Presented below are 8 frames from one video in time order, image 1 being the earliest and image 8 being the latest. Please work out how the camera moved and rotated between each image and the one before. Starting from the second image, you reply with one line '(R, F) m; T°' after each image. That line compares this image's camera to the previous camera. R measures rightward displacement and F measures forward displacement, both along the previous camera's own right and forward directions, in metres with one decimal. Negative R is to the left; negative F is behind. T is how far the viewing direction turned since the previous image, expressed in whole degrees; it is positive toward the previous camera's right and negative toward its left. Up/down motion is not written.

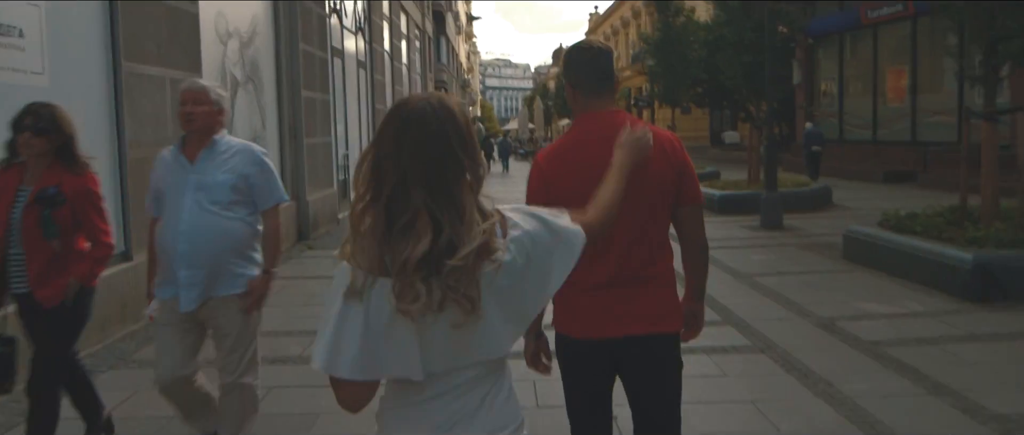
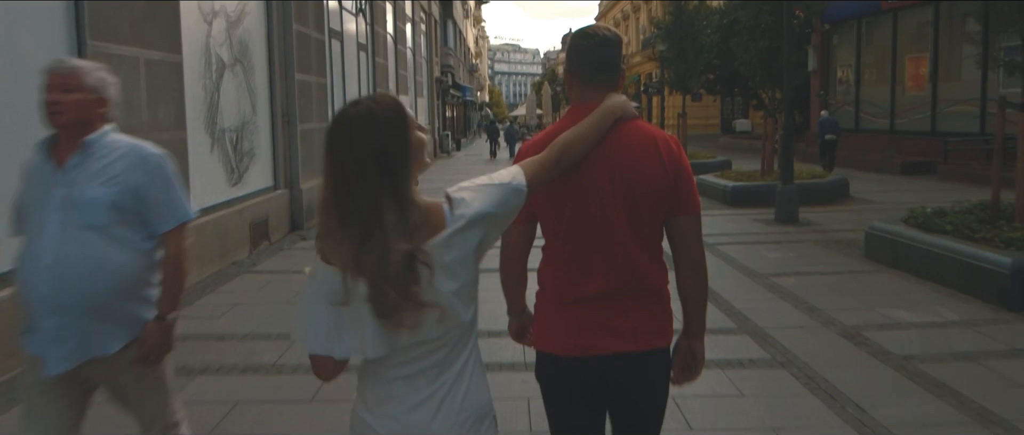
(+0.1, +0.6) m; -1°
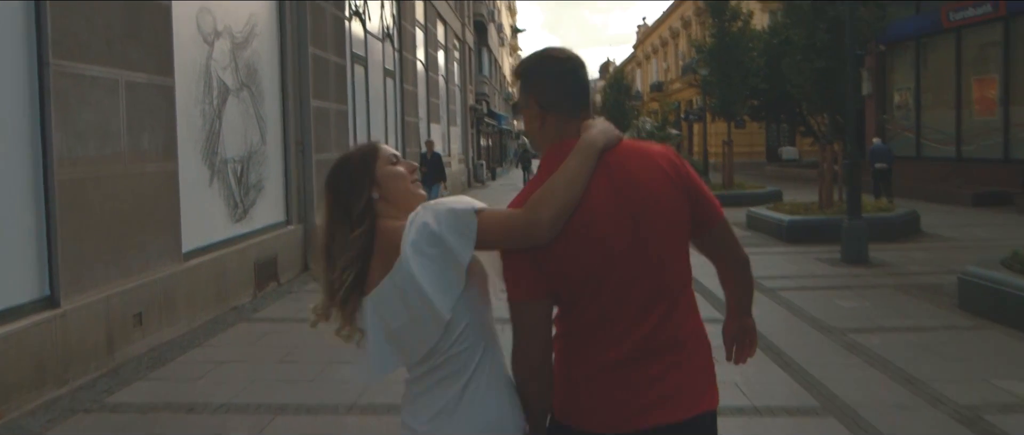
(+0.1, +1.1) m; -3°
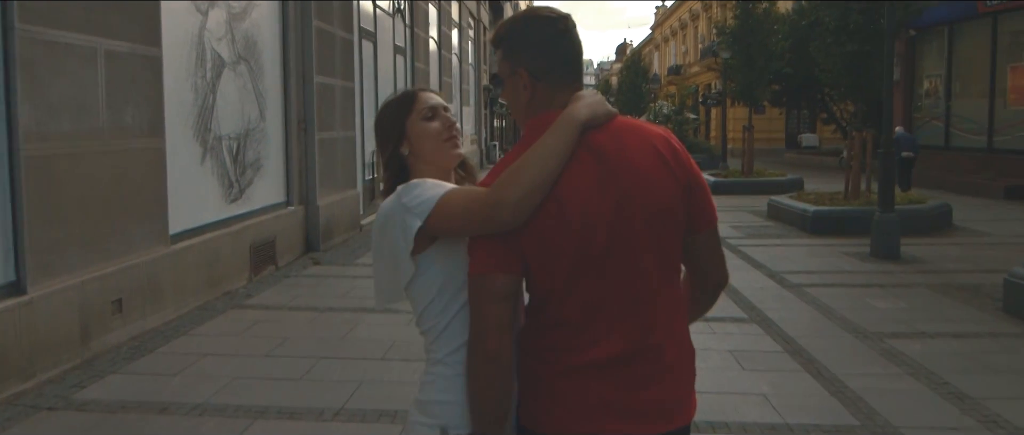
(0.0, +0.6) m; -1°
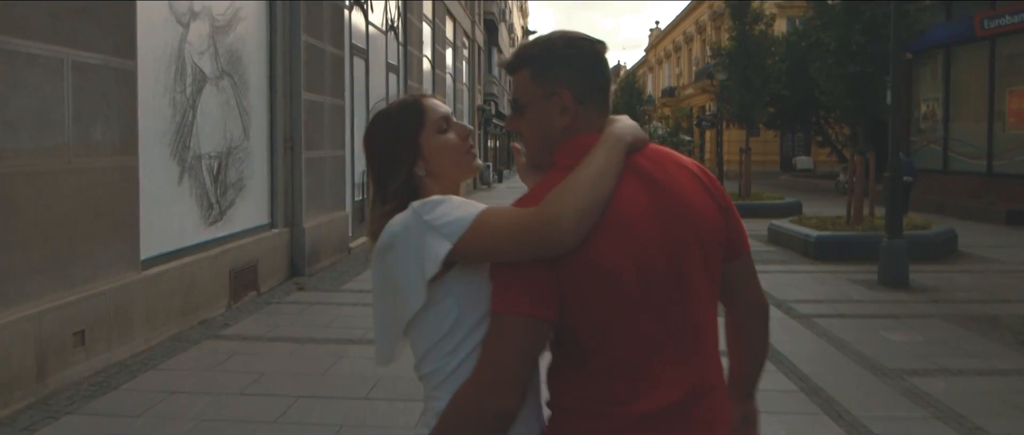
(0.0, +0.4) m; +1°
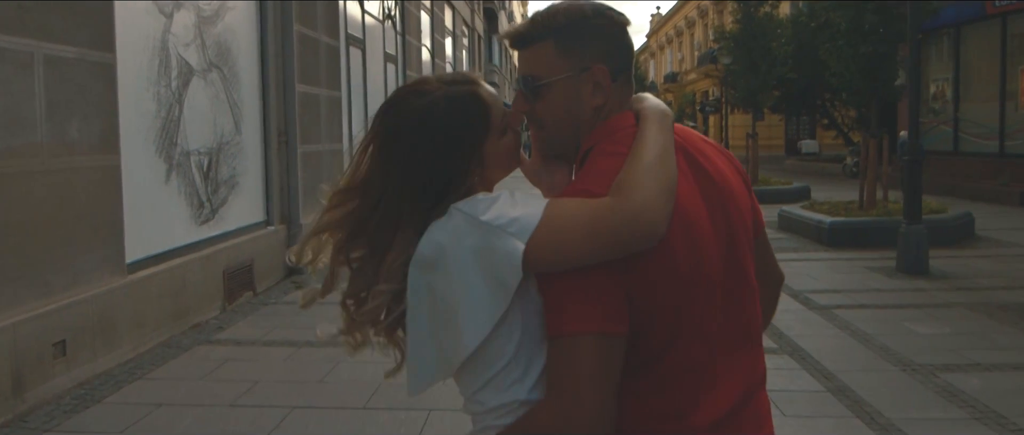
(0.0, +0.4) m; 0°
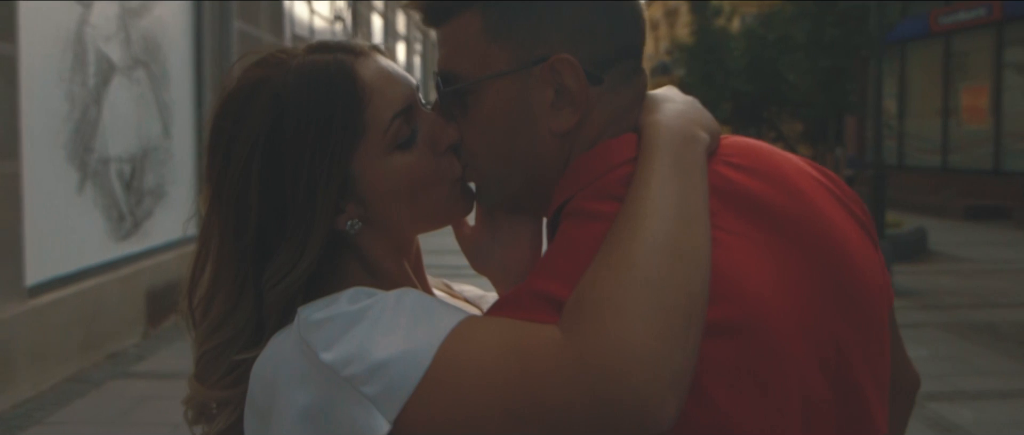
(-0.1, +0.6) m; +4°
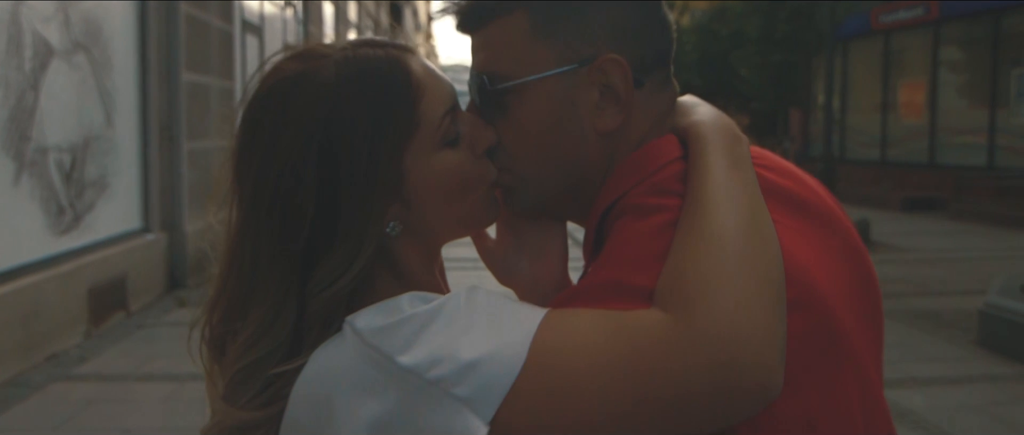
(-0.1, +0.1) m; +4°
